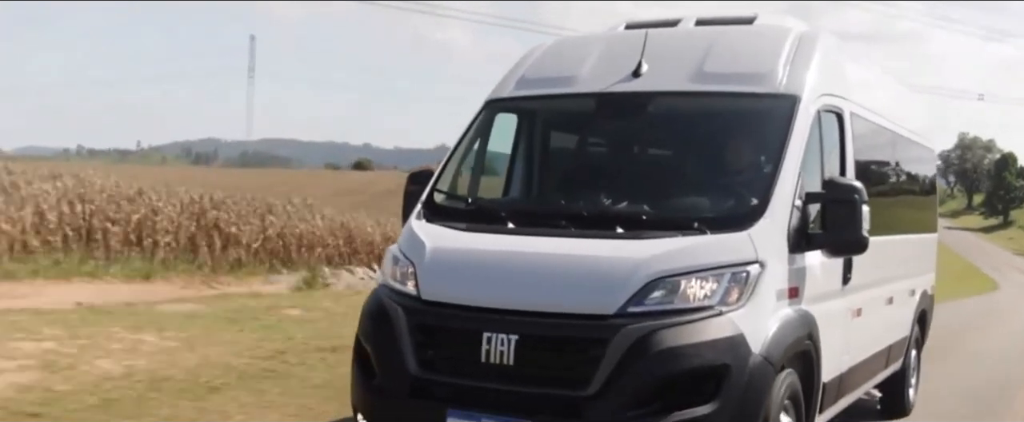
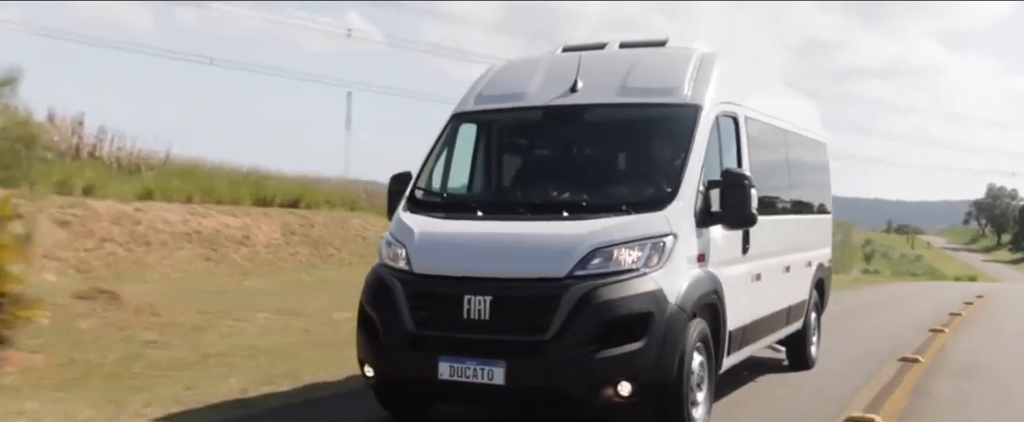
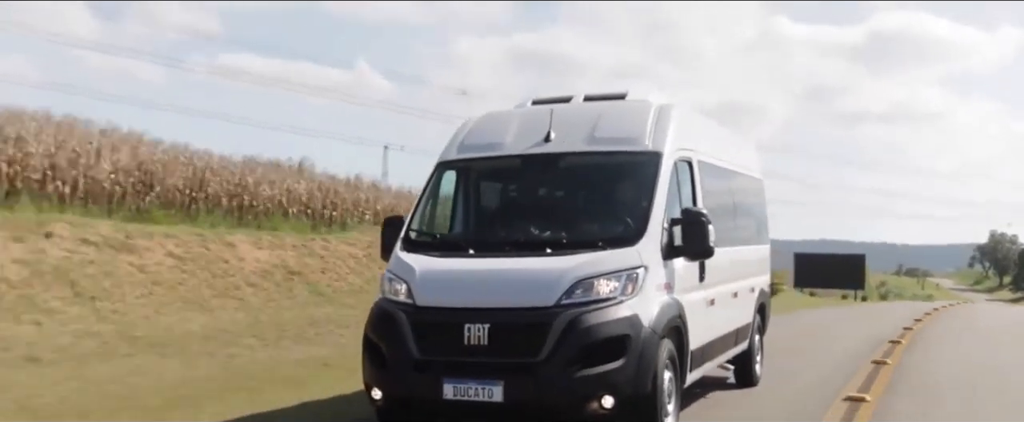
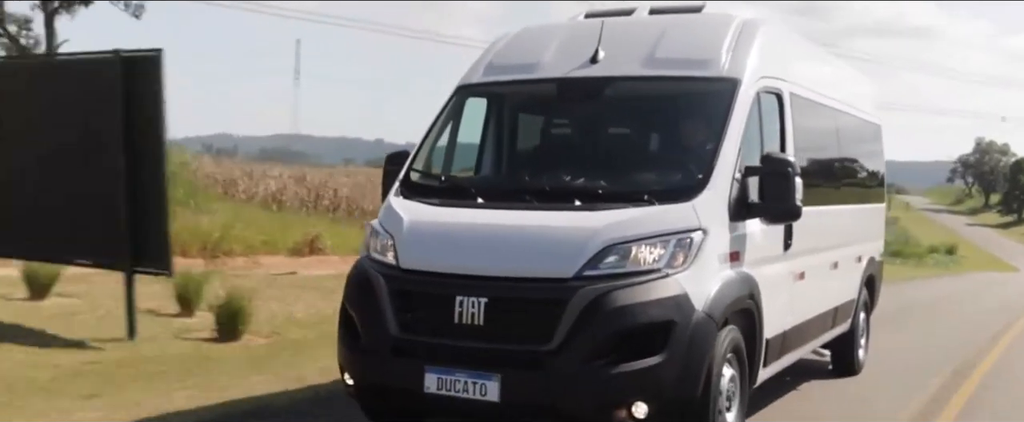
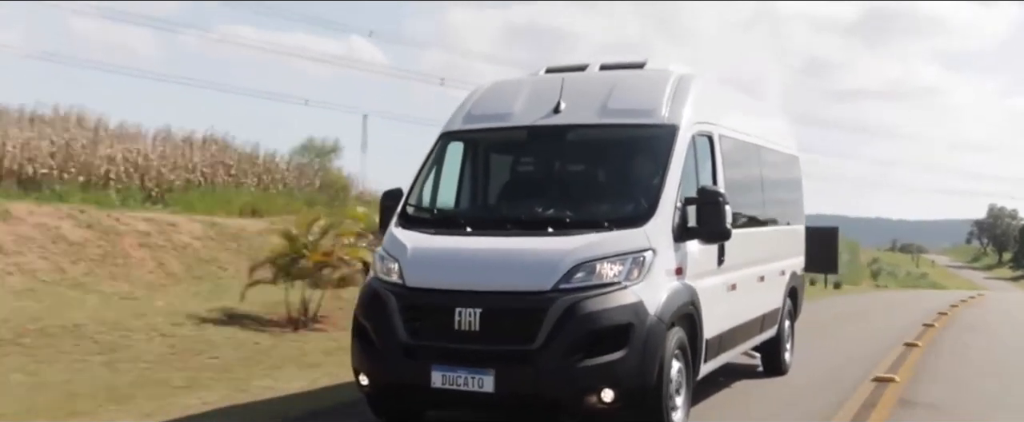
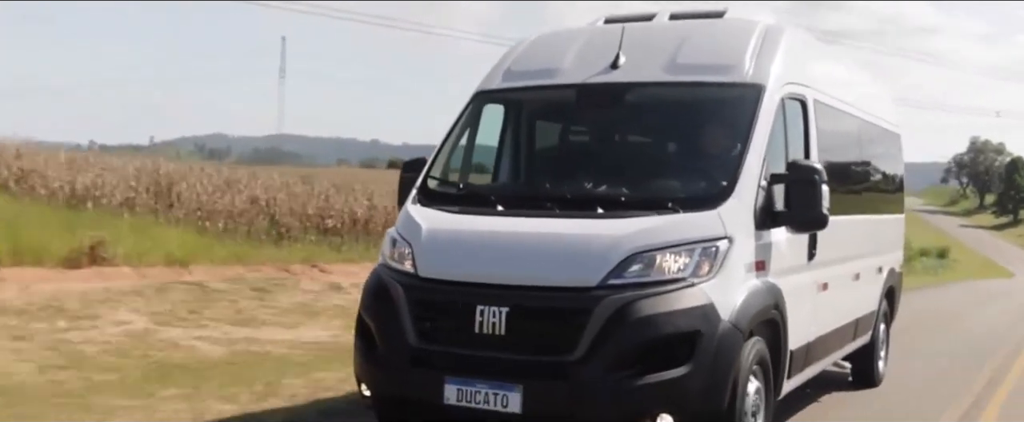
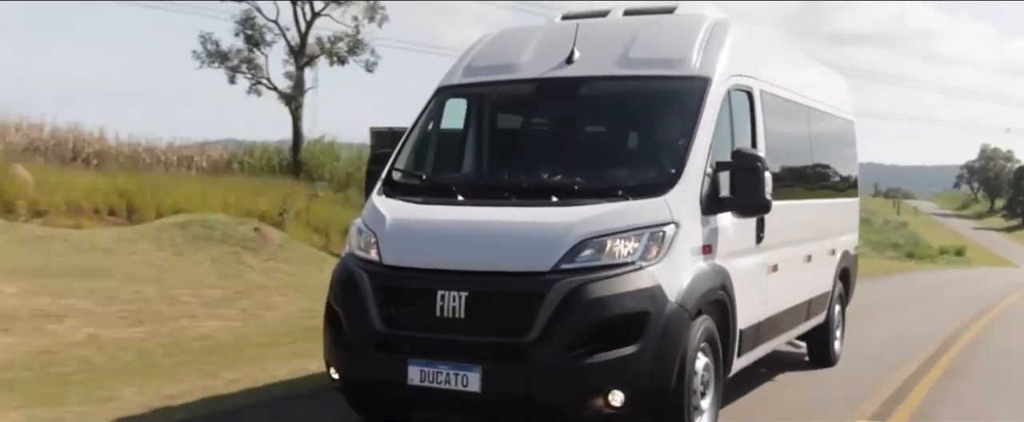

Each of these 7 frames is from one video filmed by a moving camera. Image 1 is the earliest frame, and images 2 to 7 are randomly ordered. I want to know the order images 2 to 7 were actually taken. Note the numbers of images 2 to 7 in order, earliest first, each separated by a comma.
6, 4, 7, 2, 5, 3
